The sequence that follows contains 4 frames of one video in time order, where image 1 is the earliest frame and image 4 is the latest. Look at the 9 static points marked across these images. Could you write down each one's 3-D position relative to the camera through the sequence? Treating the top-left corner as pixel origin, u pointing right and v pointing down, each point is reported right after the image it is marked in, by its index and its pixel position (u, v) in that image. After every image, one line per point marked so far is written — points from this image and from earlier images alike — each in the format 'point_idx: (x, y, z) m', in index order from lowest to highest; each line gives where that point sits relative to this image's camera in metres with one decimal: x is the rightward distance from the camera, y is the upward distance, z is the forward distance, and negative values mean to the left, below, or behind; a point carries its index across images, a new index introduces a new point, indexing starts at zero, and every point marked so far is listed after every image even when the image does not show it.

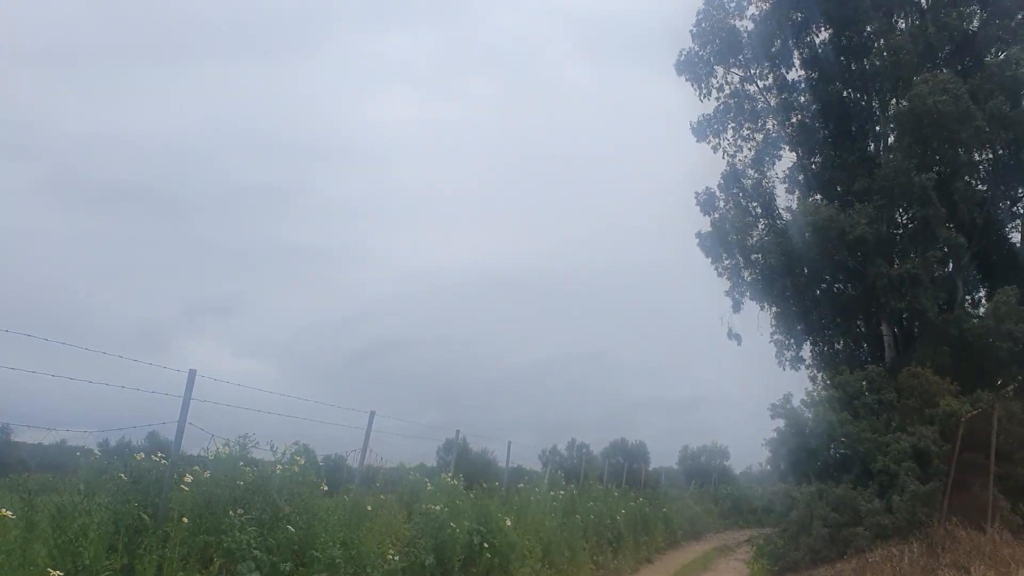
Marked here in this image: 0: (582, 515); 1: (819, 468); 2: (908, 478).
0: (+1.1, -3.8, +13.3) m
1: (+6.2, -3.7, +16.2) m
2: (+7.1, -3.4, +14.3) m
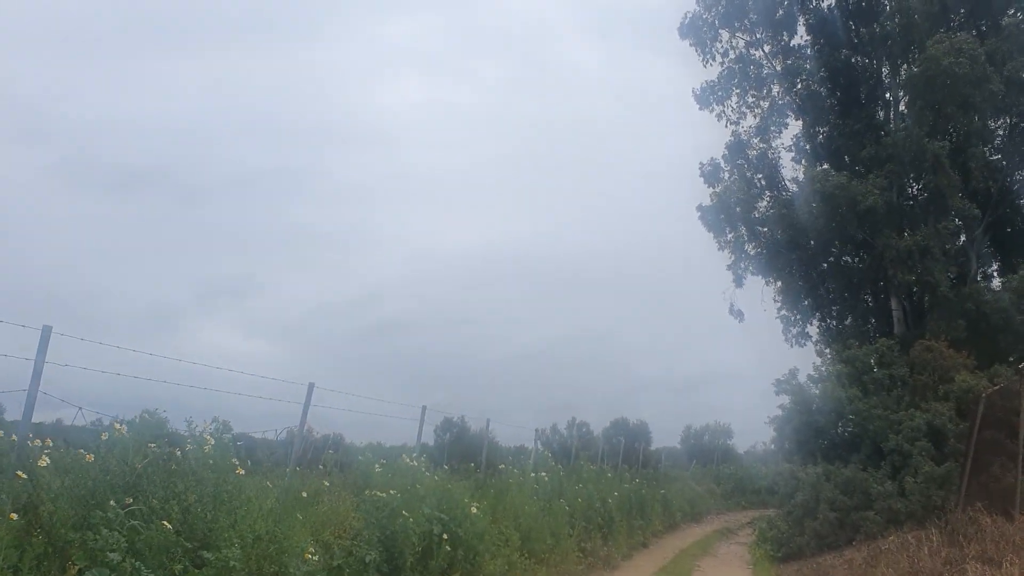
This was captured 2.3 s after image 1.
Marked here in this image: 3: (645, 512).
0: (+0.9, -3.3, +12.6) m
1: (+6.0, -3.1, +15.4) m
2: (+6.9, -2.9, +13.5) m
3: (+2.7, -4.6, +16.4) m
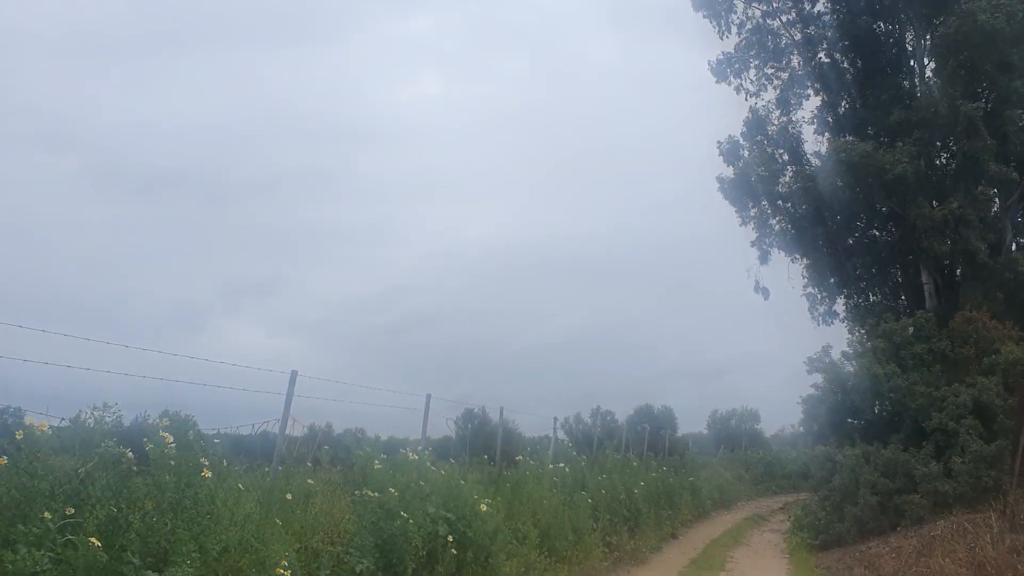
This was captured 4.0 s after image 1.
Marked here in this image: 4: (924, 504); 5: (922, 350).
0: (+1.2, -3.0, +12.0) m
1: (+6.4, -2.6, +14.7) m
2: (+7.2, -2.4, +12.8) m
3: (+3.2, -4.2, +15.8) m
4: (+6.6, -3.4, +12.9) m
5: (+7.3, -1.1, +14.3) m
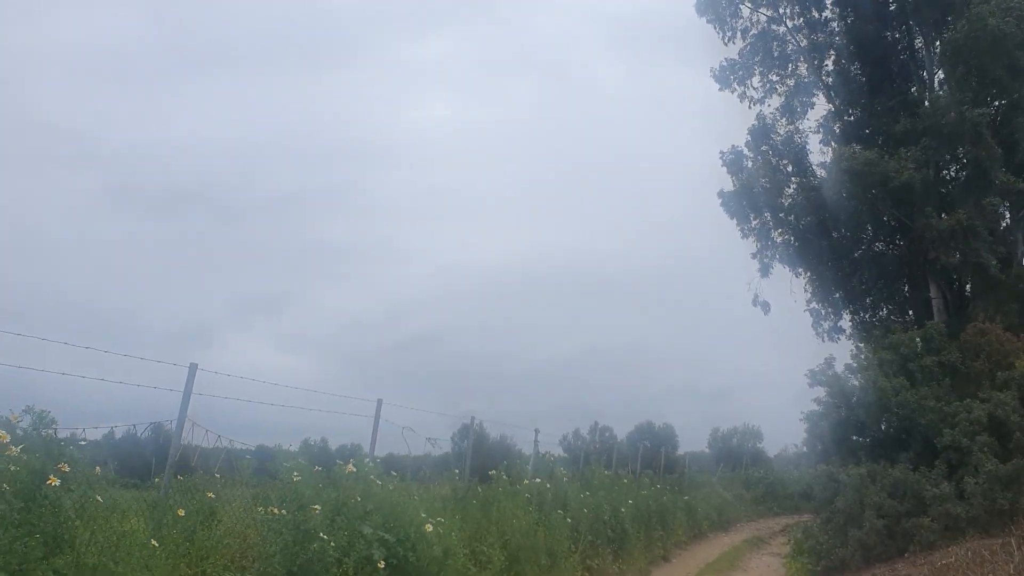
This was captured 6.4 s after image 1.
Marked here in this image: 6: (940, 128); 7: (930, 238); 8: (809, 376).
0: (+0.9, -3.1, +11.3) m
1: (+6.2, -2.8, +14.0) m
2: (+7.0, -2.5, +12.0) m
3: (+2.9, -4.4, +15.0) m
4: (+6.3, -3.6, +12.1) m
5: (+7.0, -1.3, +13.6) m
6: (+9.6, +3.6, +18.1) m
7: (+9.2, +1.1, +17.7) m
8: (+5.4, -1.6, +14.7) m
